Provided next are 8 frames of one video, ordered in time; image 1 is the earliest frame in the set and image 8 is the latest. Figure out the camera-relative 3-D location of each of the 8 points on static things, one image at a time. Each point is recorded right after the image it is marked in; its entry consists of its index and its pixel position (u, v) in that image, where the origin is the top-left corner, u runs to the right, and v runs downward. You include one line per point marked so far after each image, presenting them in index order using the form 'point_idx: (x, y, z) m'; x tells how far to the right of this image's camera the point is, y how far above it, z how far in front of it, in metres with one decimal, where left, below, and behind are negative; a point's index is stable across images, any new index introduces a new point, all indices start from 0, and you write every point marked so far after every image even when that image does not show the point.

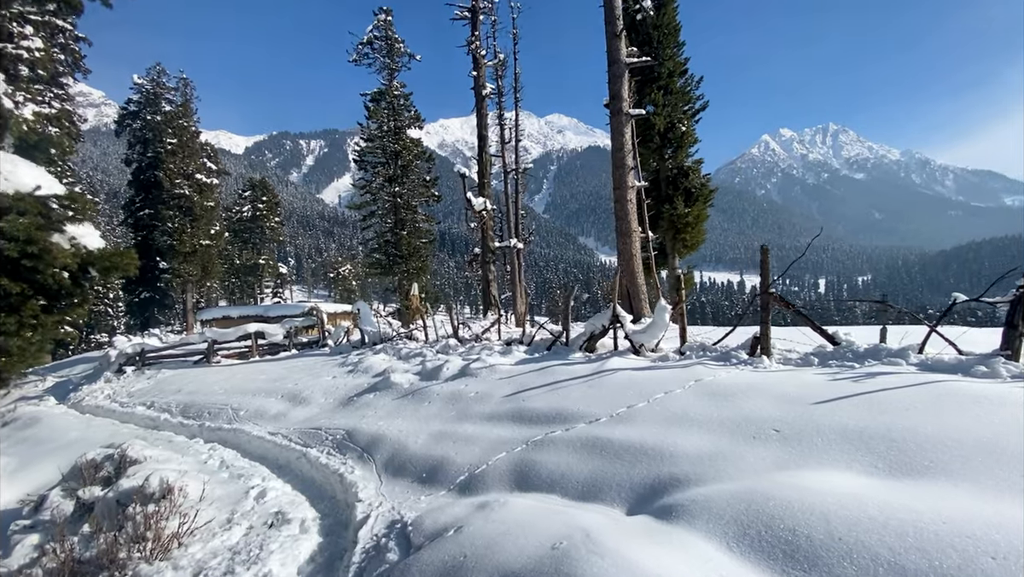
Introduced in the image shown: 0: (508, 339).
0: (-0.1, -1.3, +11.9) m
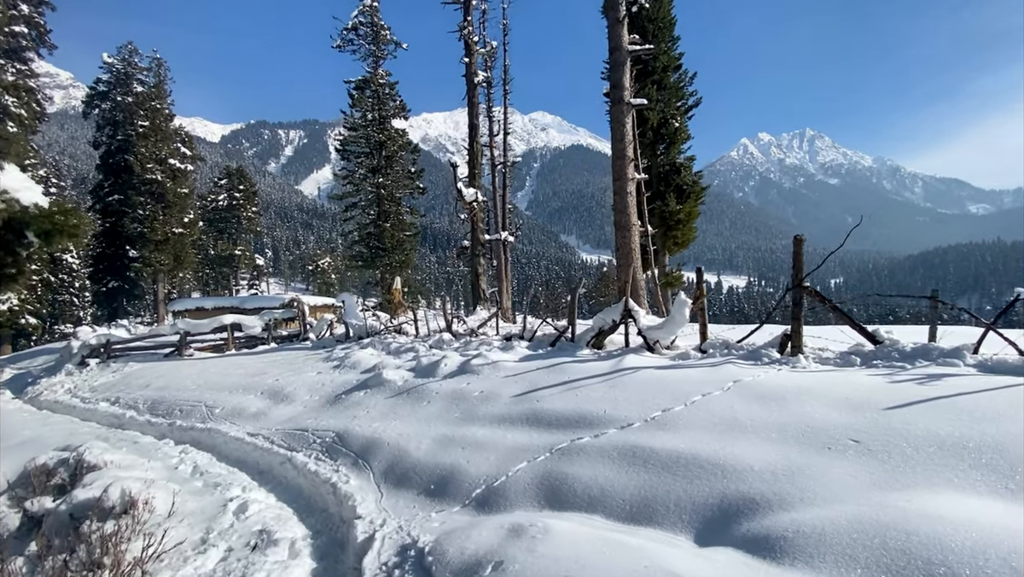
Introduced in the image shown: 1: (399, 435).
0: (-0.1, -1.1, +11.2) m
1: (-1.5, -1.9, +6.3) m
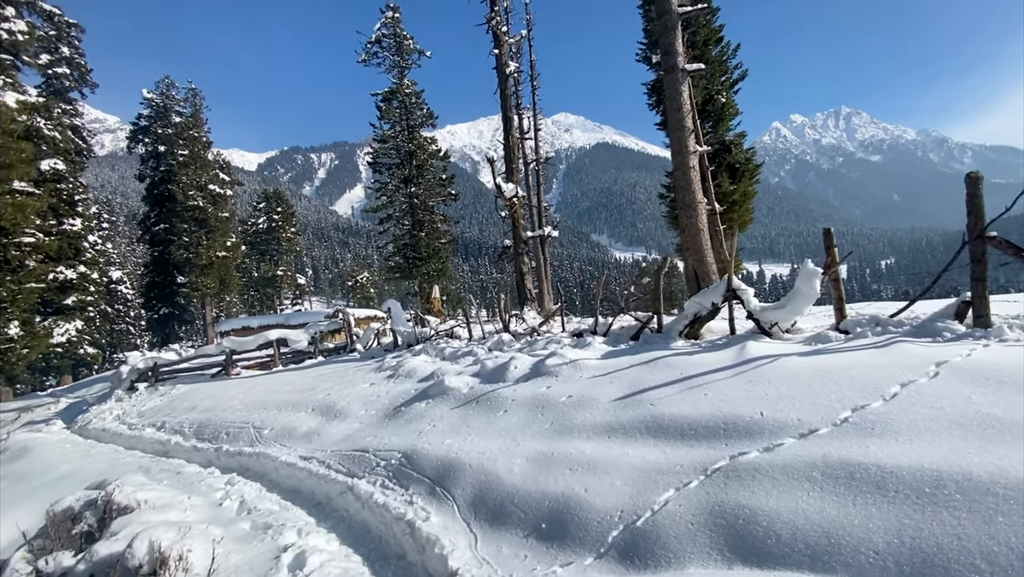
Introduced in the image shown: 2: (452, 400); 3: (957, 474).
0: (+1.3, -0.8, +9.9) m
1: (-0.3, -1.8, +5.1) m
2: (-0.9, -1.8, +7.6) m
3: (+2.5, -1.0, +2.7) m
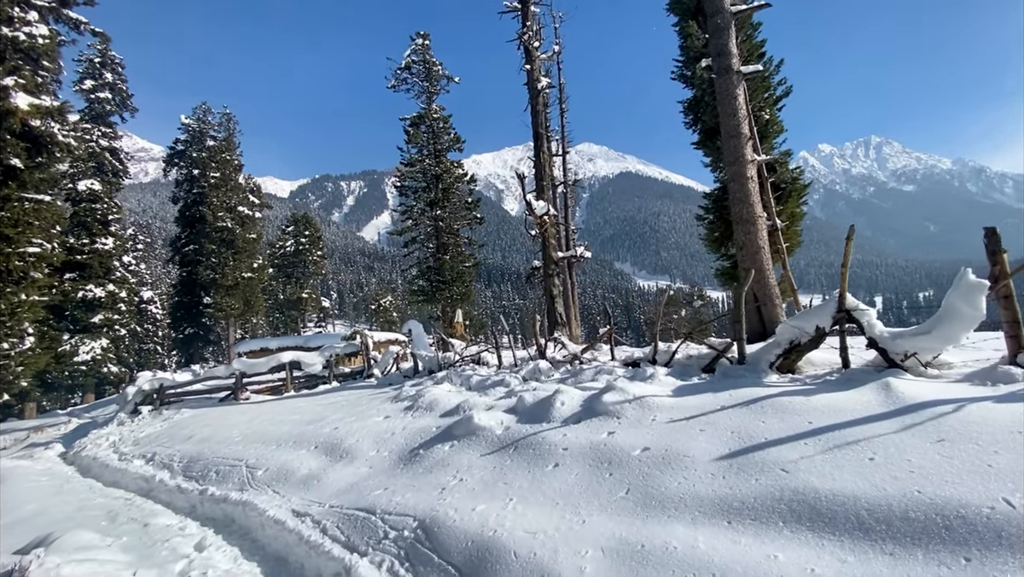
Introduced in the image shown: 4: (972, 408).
0: (+2.0, -1.2, +8.3) m
1: (+0.1, -1.8, +3.5) m
2: (-0.3, -1.9, +6.0) m
3: (+2.9, -1.0, +1.0) m
4: (+3.4, -0.9, +3.6) m
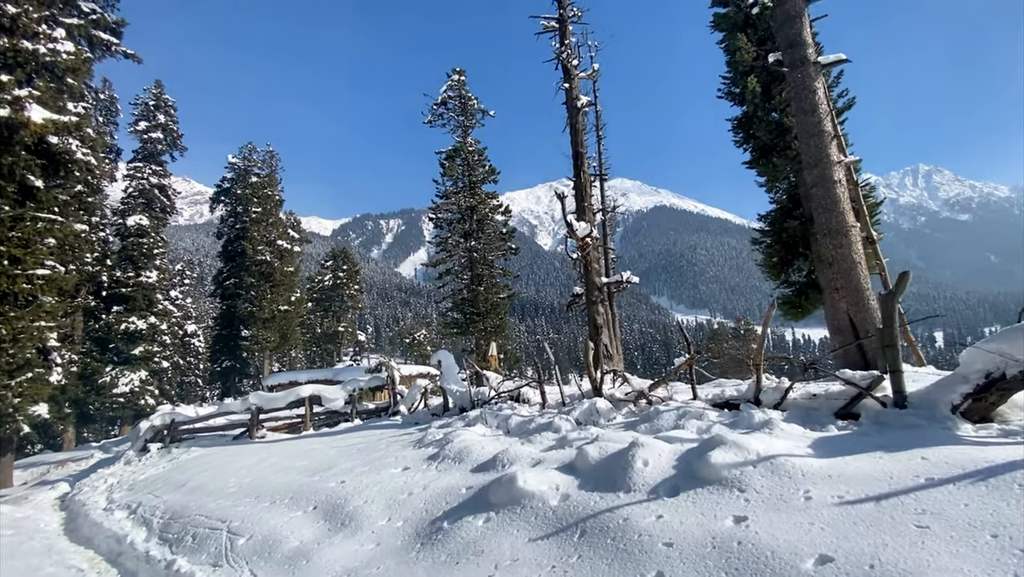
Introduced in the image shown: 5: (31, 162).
0: (+2.7, -1.4, +6.3) m
1: (+0.5, -1.7, +1.7) m
2: (+0.2, -2.0, +4.2) m
3: (+3.0, -0.7, -1.0) m
4: (+3.8, -0.8, +1.6) m
5: (-11.3, +2.9, +11.3) m
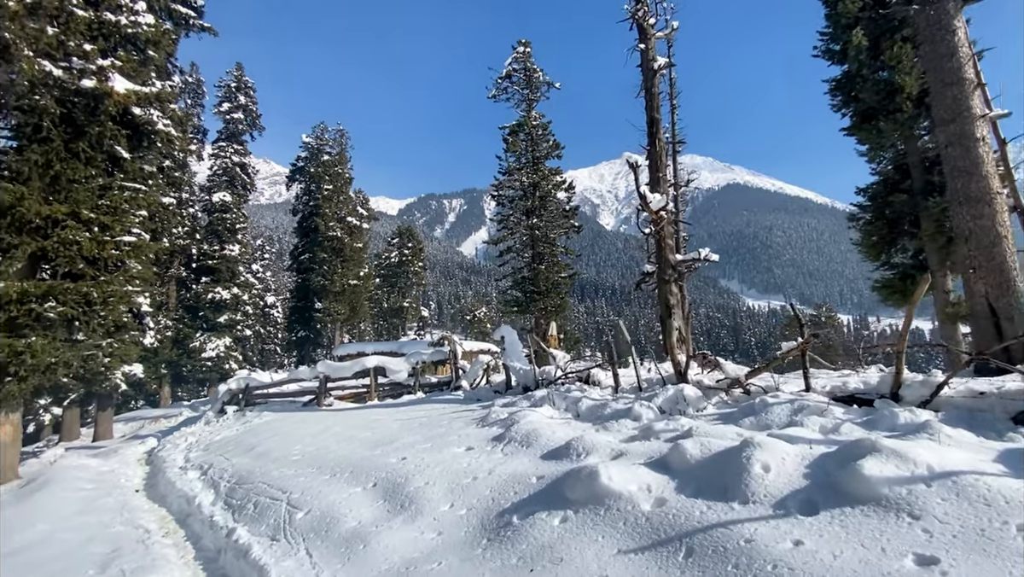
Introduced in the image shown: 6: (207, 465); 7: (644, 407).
0: (+3.6, -1.1, +5.2) m
1: (+0.8, -1.5, +0.9) m
2: (+0.8, -1.7, +3.4) m
3: (+3.0, -0.7, -2.1) m
4: (+4.1, -0.7, +0.4) m
5: (-9.6, +3.8, +11.7) m
6: (-5.6, -3.2, +8.8) m
7: (+1.7, -1.5, +6.2) m
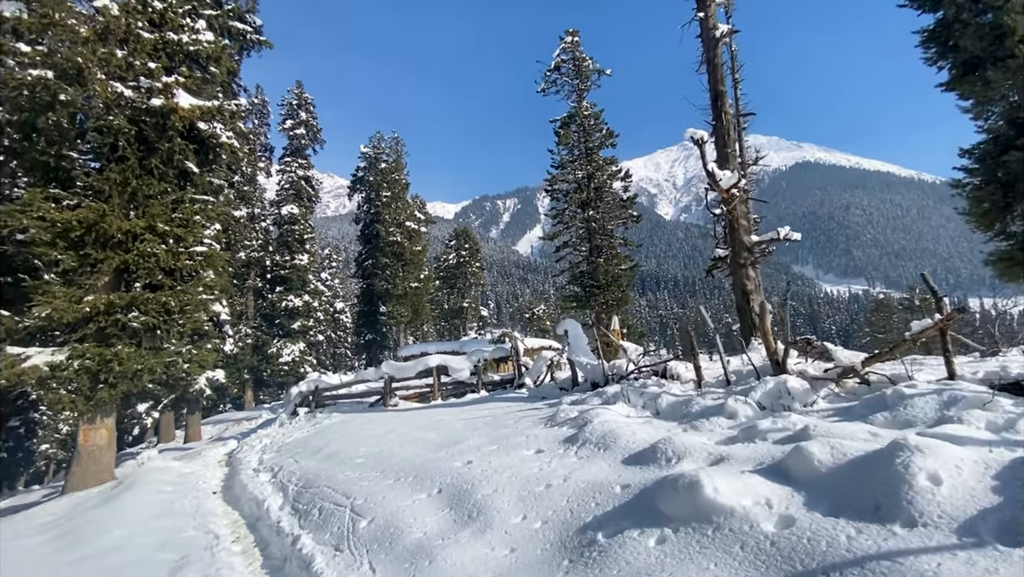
0: (+4.3, -0.8, +4.2) m
1: (+1.0, -1.3, +0.2) m
2: (+1.3, -1.5, +2.7) m
3: (+2.8, -0.4, -3.0) m
4: (+4.1, -0.3, -0.7) m
5: (-8.3, +3.6, +12.2) m
6: (-4.3, -3.3, +8.9) m
7: (+2.6, -1.3, +5.3) m
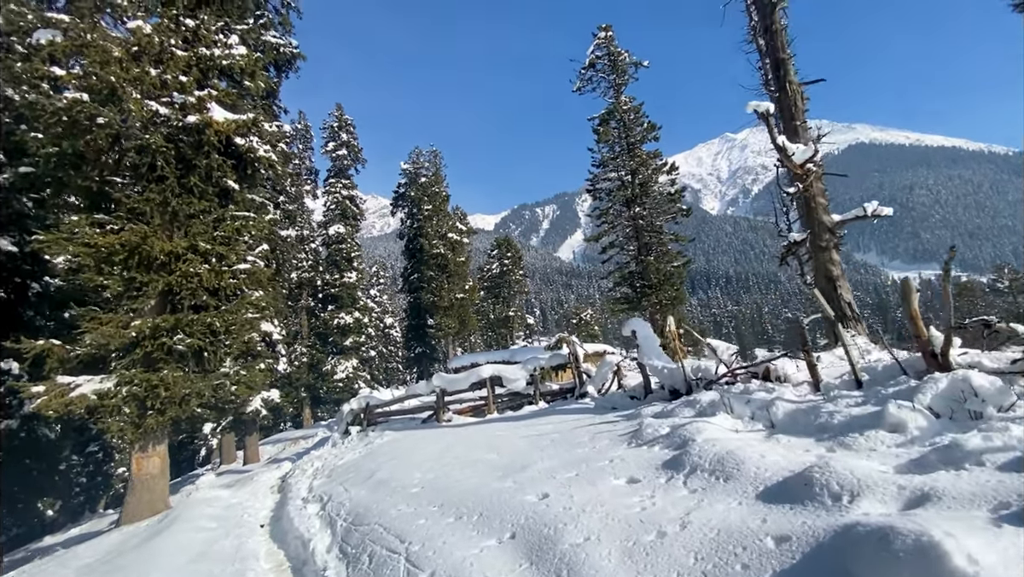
0: (+4.9, -0.4, +2.7) m
1: (+1.3, -1.1, -1.0) m
2: (+1.8, -1.3, +1.5) m
3: (+2.7, 0.0, -4.3) m
4: (+4.2, +0.1, -2.2) m
5: (-7.1, +3.1, +11.9) m
6: (-3.1, -3.5, +8.1) m
7: (+3.3, -1.0, +3.9) m
